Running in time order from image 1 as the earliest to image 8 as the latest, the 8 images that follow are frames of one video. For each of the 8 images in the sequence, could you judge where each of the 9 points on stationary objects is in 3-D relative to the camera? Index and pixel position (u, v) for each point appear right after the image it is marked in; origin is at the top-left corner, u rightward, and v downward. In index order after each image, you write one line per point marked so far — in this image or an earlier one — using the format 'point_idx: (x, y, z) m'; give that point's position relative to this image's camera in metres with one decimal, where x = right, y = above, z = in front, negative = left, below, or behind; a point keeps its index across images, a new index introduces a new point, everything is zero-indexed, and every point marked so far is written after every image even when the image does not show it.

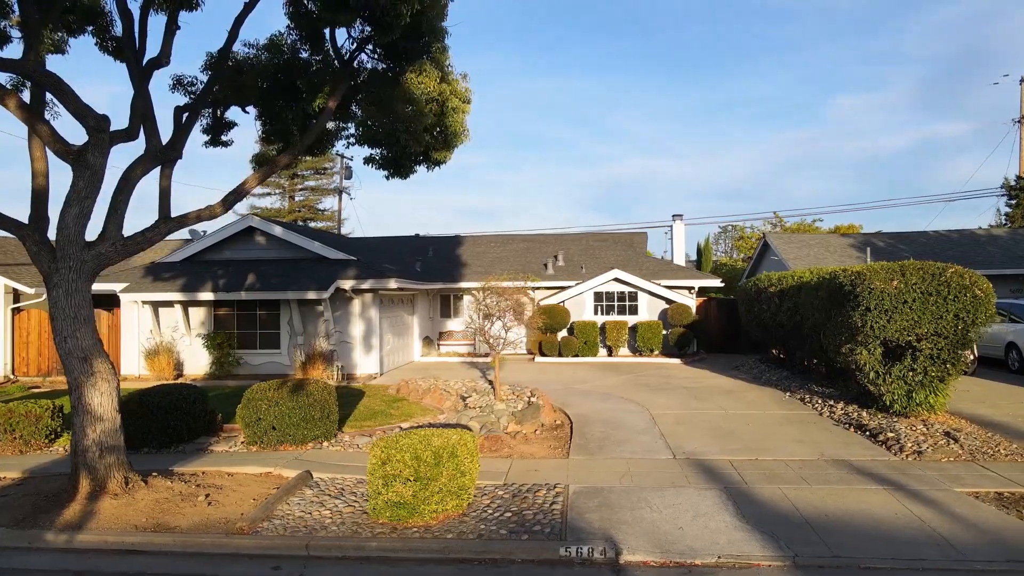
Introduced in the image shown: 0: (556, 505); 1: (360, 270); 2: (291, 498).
0: (+0.4, -2.2, +7.5) m
1: (-3.3, +0.4, +16.0) m
2: (-2.3, -2.2, +7.7) m
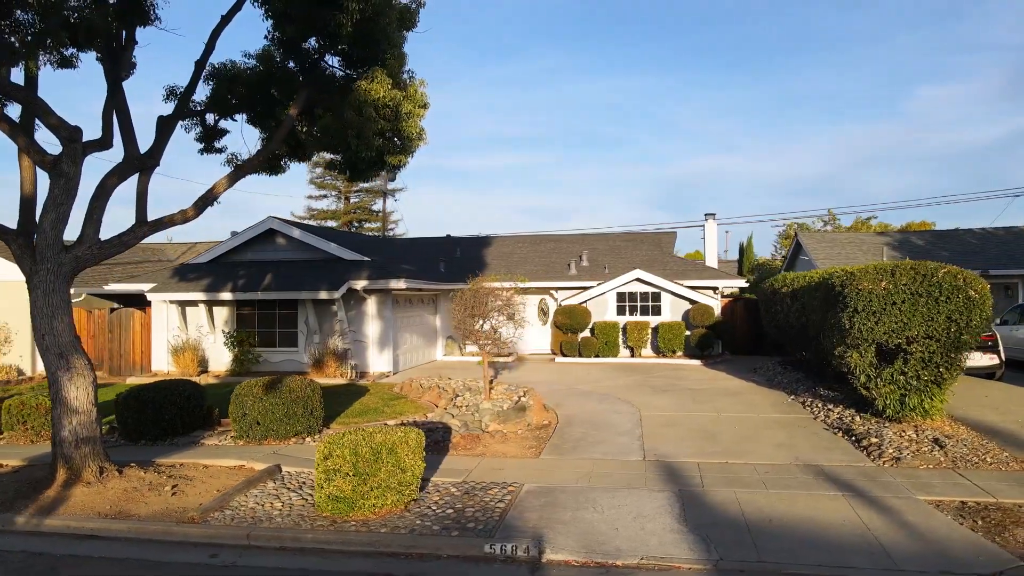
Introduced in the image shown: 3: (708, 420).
0: (-0.1, -2.2, +7.6) m
1: (-3.1, +0.4, +16.4) m
2: (-2.8, -2.2, +8.0) m
3: (+3.0, -2.0, +11.3) m
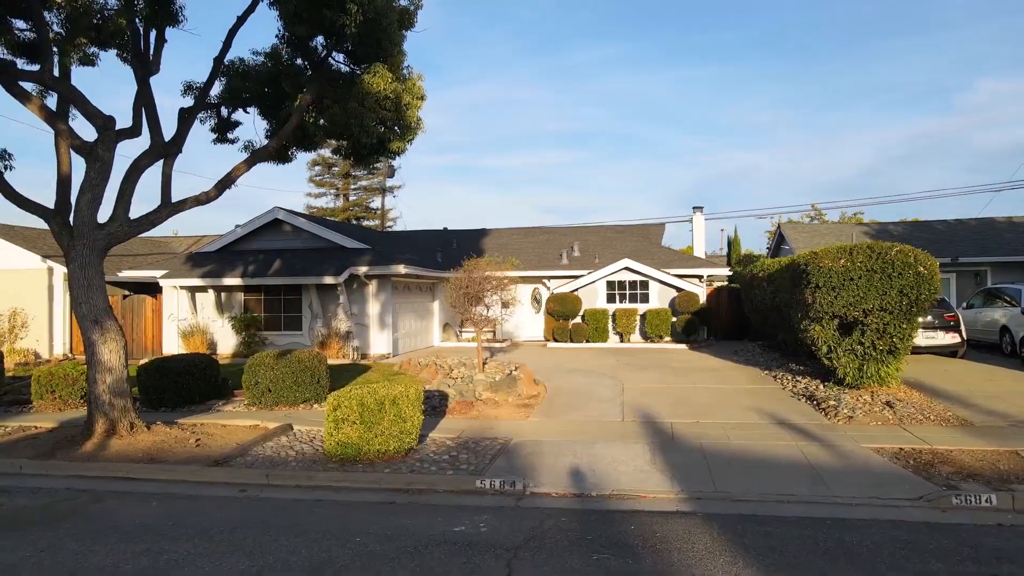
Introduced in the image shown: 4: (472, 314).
0: (-0.2, -1.9, +8.5) m
1: (-3.3, +0.7, +17.3) m
2: (-3.0, -1.9, +8.9) m
3: (+2.9, -1.7, +12.2) m
4: (-0.9, -0.5, +15.1) m
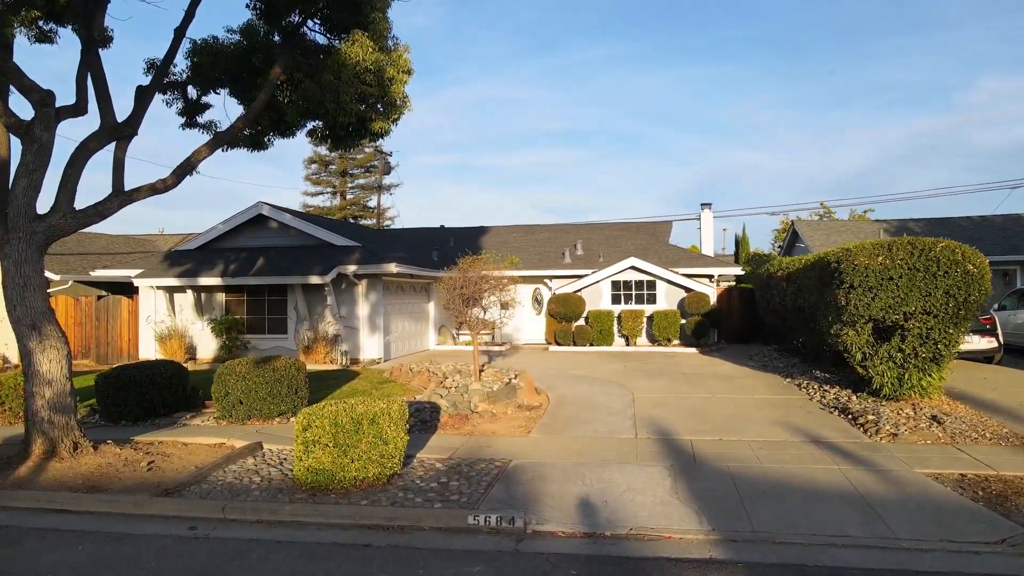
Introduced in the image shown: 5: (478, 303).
0: (-0.2, -1.9, +7.3) m
1: (-3.3, +0.7, +16.1) m
2: (-3.0, -1.9, +7.8) m
3: (+2.9, -1.7, +11.1) m
4: (-0.9, -0.5, +14.0) m
5: (-0.7, -0.3, +14.2) m
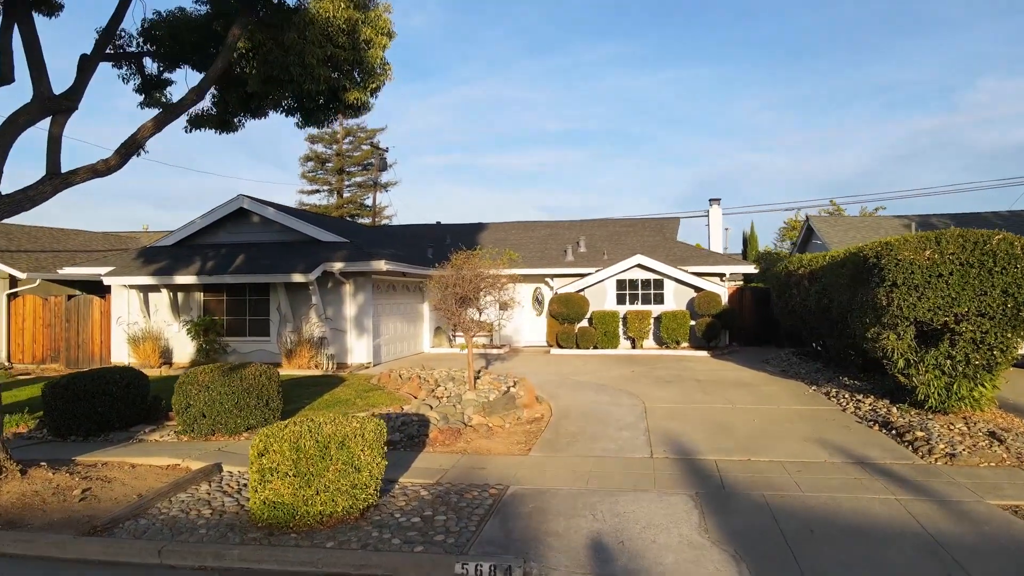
0: (-0.3, -1.9, +6.2) m
1: (-3.3, +0.7, +15.0) m
2: (-3.0, -1.9, +6.7) m
3: (+2.8, -1.7, +9.9) m
4: (-0.9, -0.5, +12.9) m
5: (-0.7, -0.3, +13.1) m
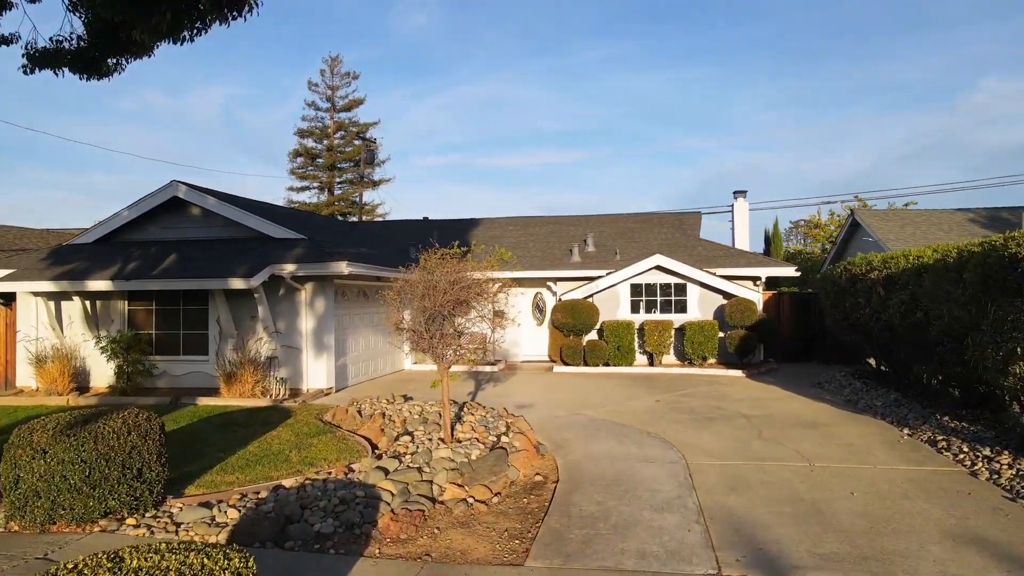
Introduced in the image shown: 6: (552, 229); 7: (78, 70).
0: (-0.4, -2.0, +3.3) m
1: (-3.4, +0.6, +12.1) m
2: (-3.1, -2.0, +3.8) m
3: (+2.7, -1.8, +7.0) m
4: (-1.0, -0.6, +10.0) m
5: (-0.8, -0.4, +10.2) m
6: (+1.1, +1.5, +19.5) m
7: (-4.0, +2.0, +6.7) m
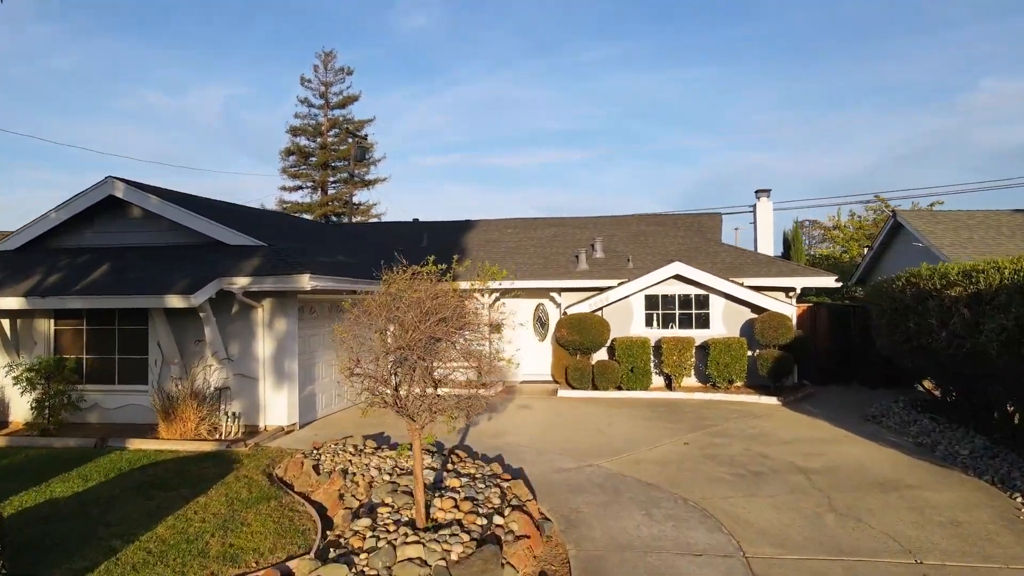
0: (-0.4, -2.2, +1.3) m
1: (-3.4, +0.4, +10.1) m
2: (-3.1, -2.2, +1.7) m
3: (+2.7, -2.0, +5.0) m
4: (-1.1, -0.9, +7.9) m
5: (-0.8, -0.6, +8.2) m
6: (+1.0, +1.3, +17.5) m
7: (-4.0, +1.7, +4.7) m
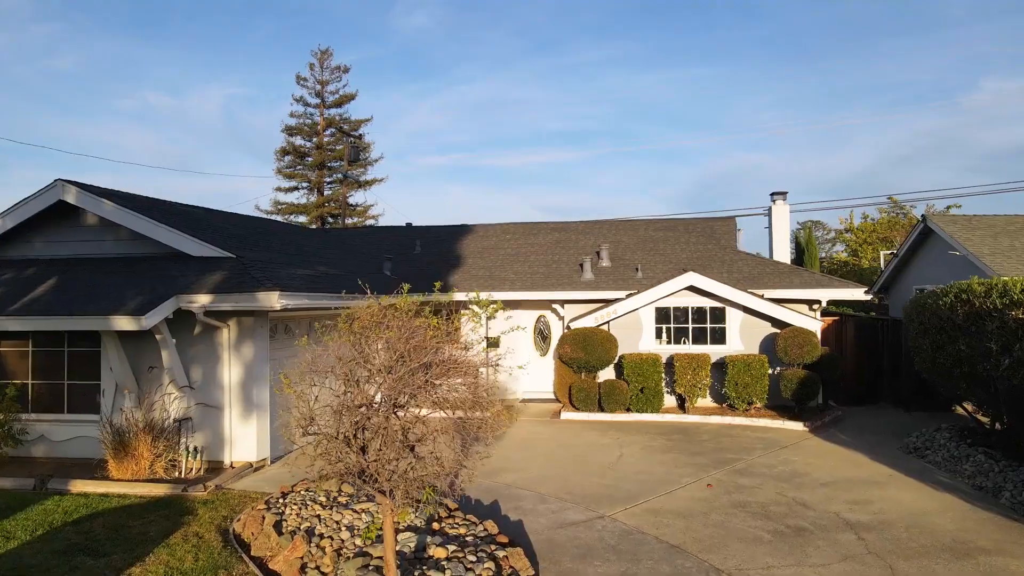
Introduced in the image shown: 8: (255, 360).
0: (-0.4, -2.4, +0.1) m
1: (-3.4, +0.1, +8.9) m
2: (-3.1, -2.4, +0.6) m
3: (+2.7, -2.2, +3.8) m
4: (-1.1, -1.1, +6.8) m
5: (-0.8, -0.8, +7.0) m
6: (+1.0, +1.1, +16.3) m
7: (-4.0, +1.5, +3.5) m
8: (-3.1, -0.9, +9.0) m
